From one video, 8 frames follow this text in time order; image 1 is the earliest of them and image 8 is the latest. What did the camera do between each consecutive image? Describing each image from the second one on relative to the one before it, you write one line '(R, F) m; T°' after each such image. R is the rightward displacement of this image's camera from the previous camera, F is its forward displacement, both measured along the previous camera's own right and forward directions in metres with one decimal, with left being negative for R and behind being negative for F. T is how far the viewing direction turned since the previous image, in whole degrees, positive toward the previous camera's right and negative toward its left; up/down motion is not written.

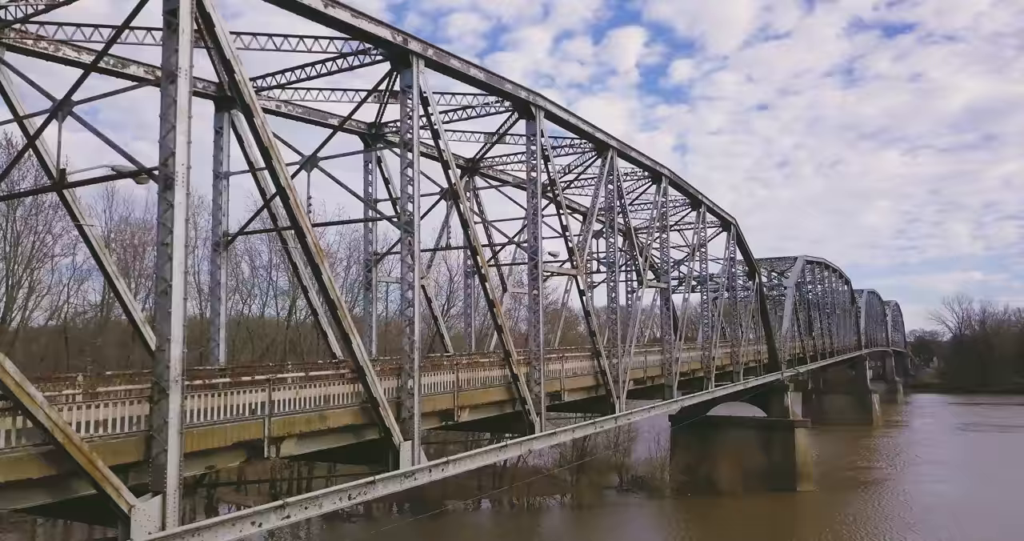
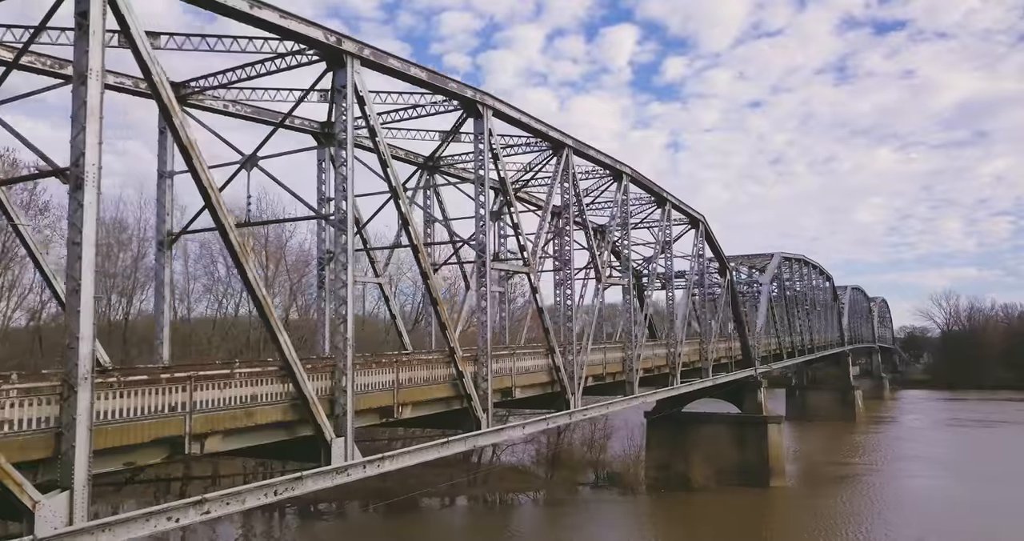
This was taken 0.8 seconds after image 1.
(+0.5, -0.1) m; 0°
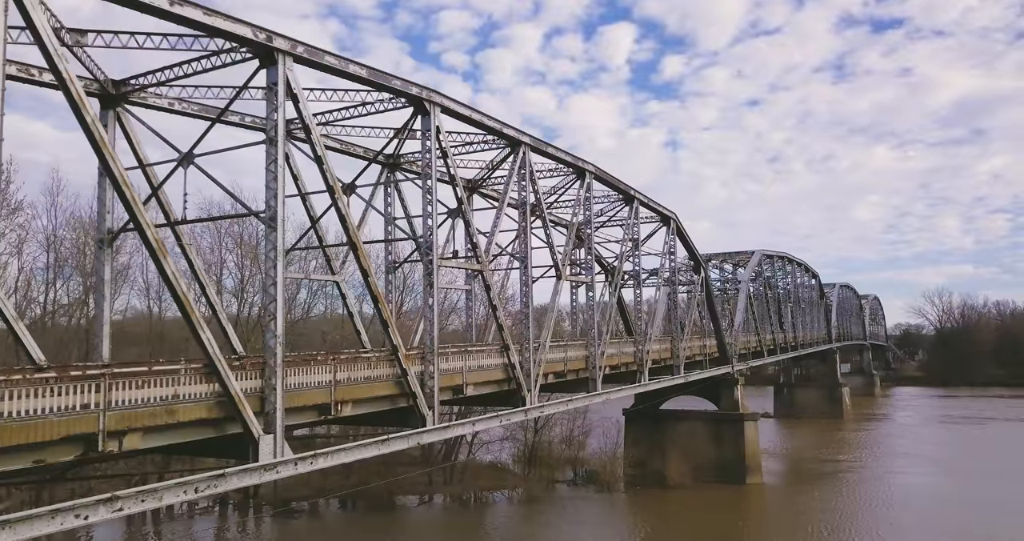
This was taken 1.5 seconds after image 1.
(+0.6, 0.0) m; 0°
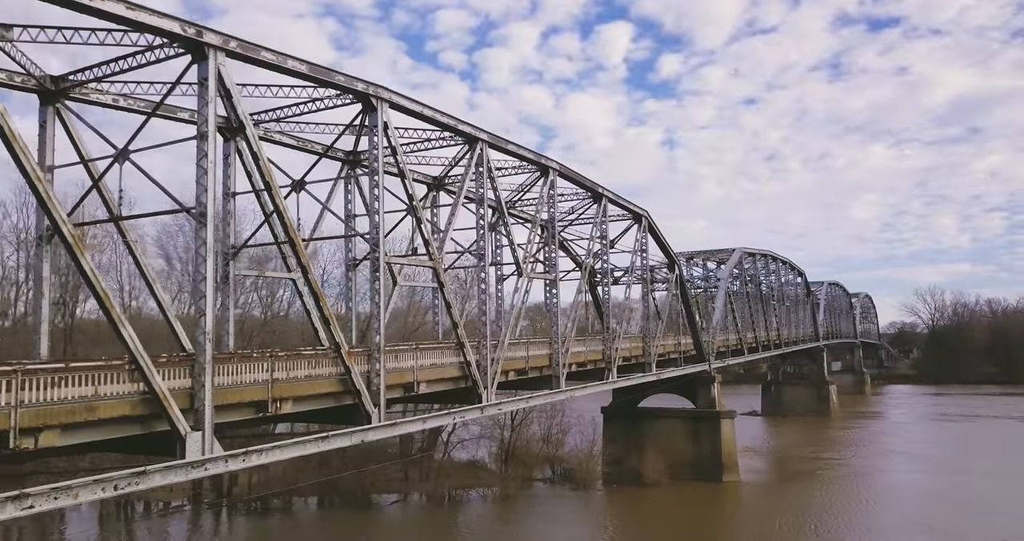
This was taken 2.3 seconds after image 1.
(+0.6, 0.0) m; 0°
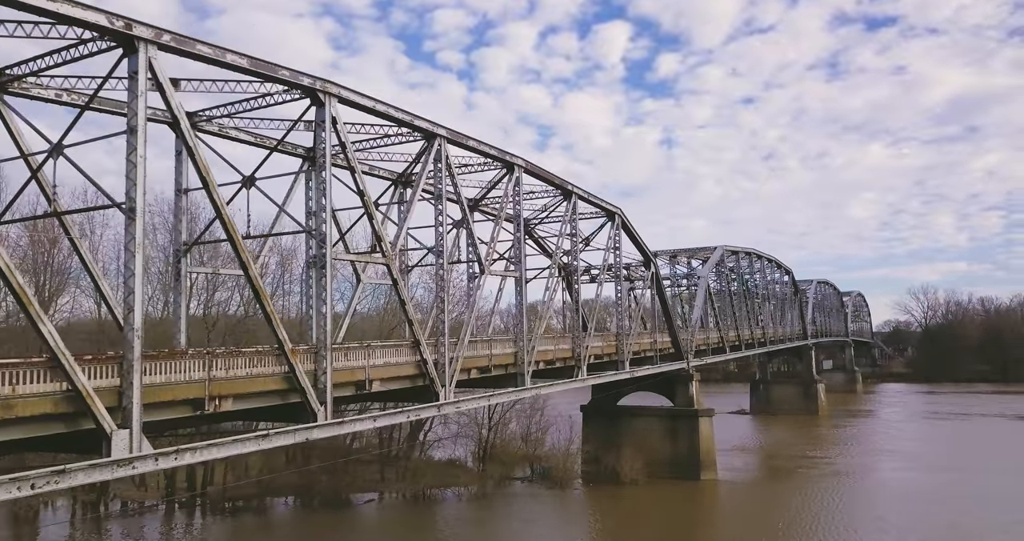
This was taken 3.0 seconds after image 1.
(+0.6, +0.1) m; 0°
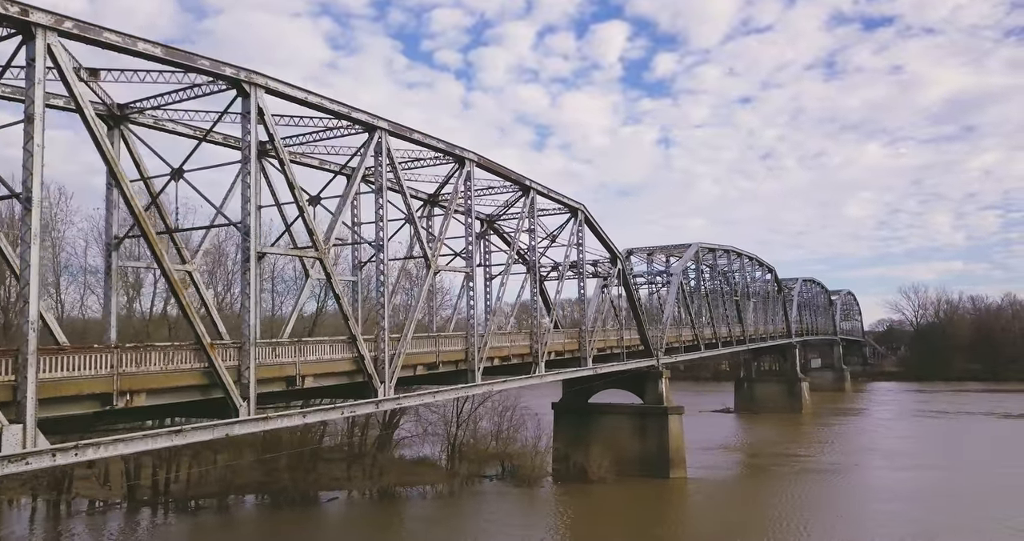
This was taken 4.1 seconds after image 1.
(+0.8, +0.2) m; 0°
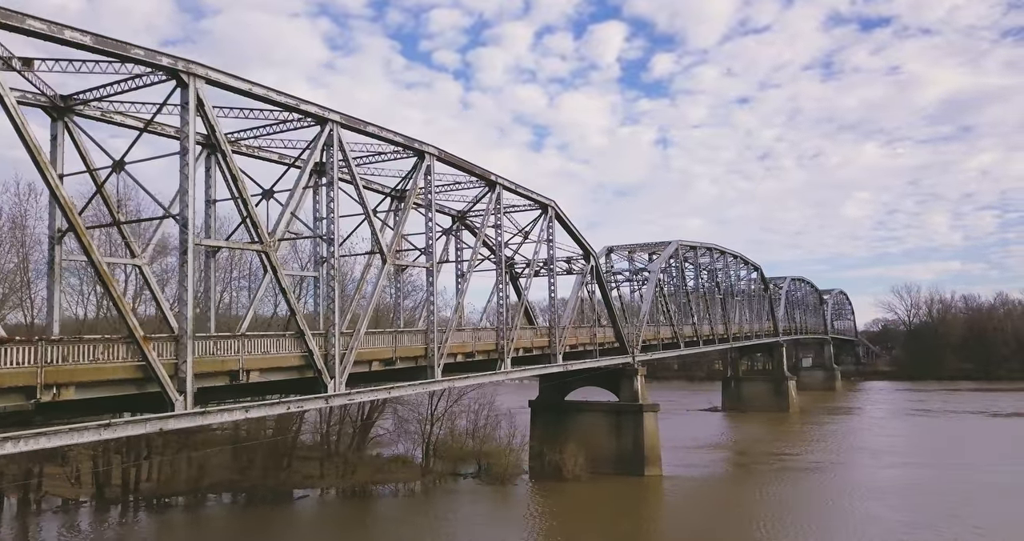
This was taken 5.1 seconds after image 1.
(+0.6, +0.1) m; 0°
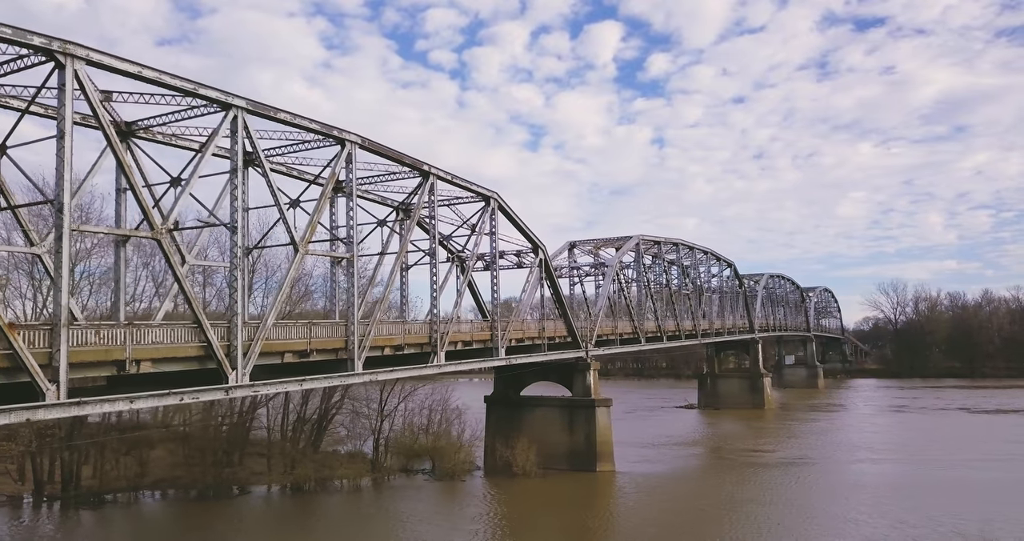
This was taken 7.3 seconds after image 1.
(+1.2, +0.3) m; 0°
